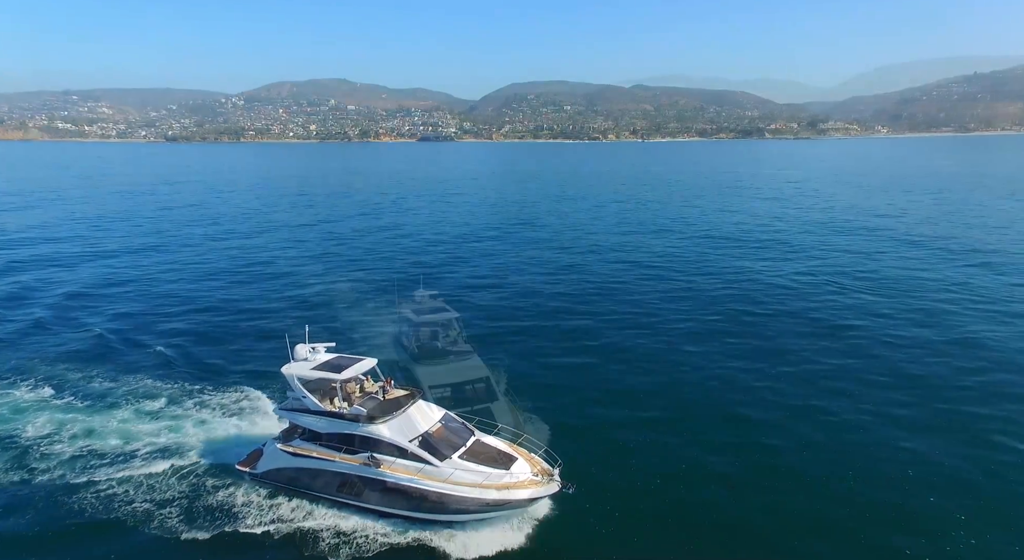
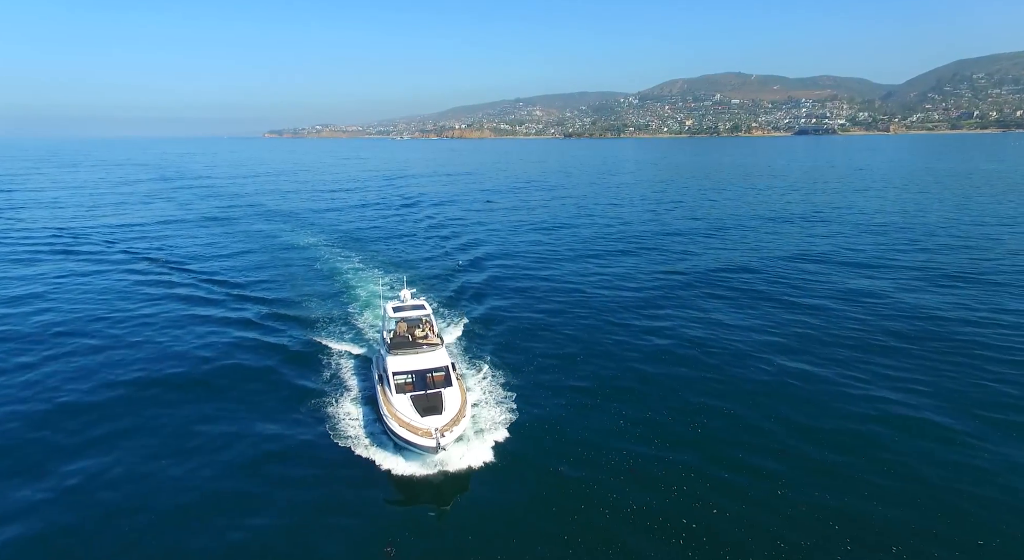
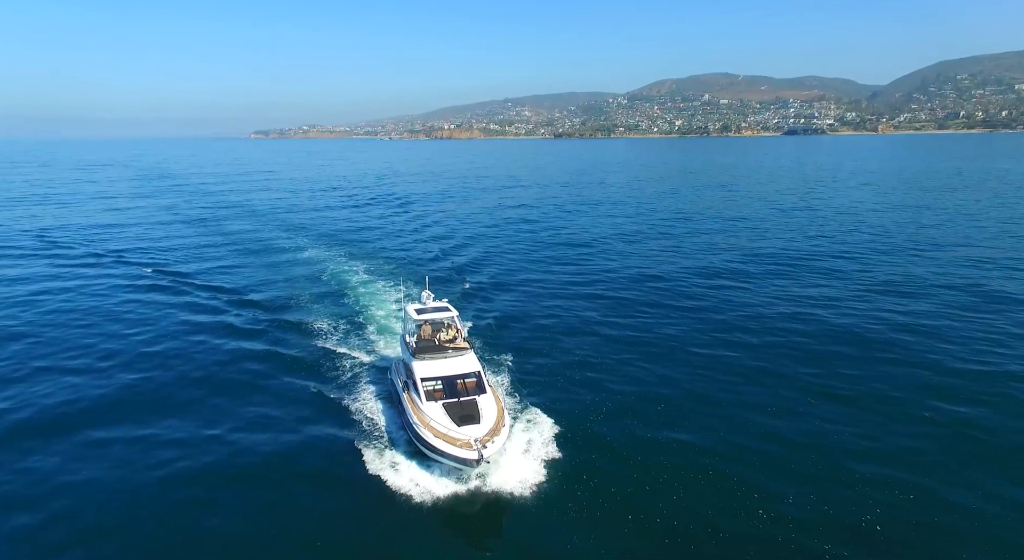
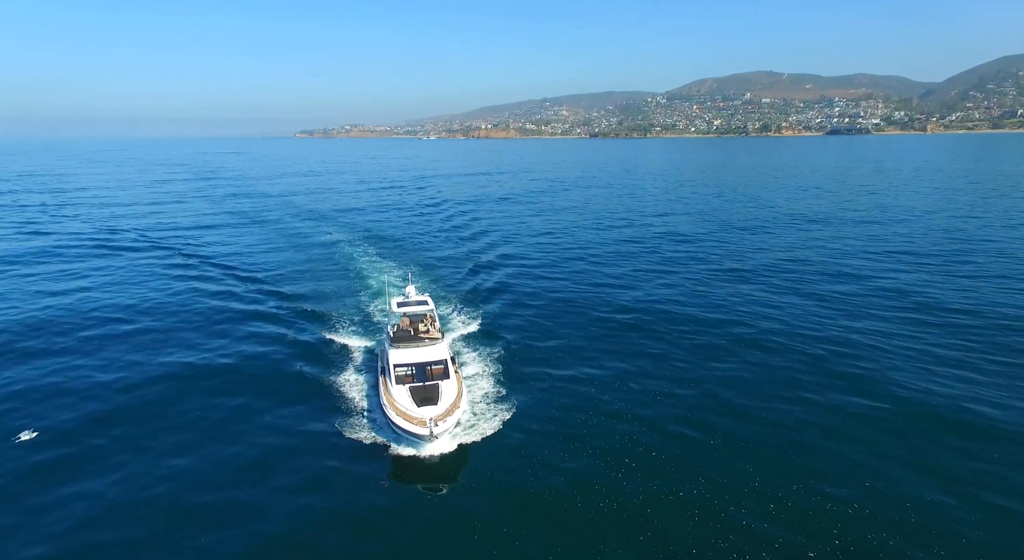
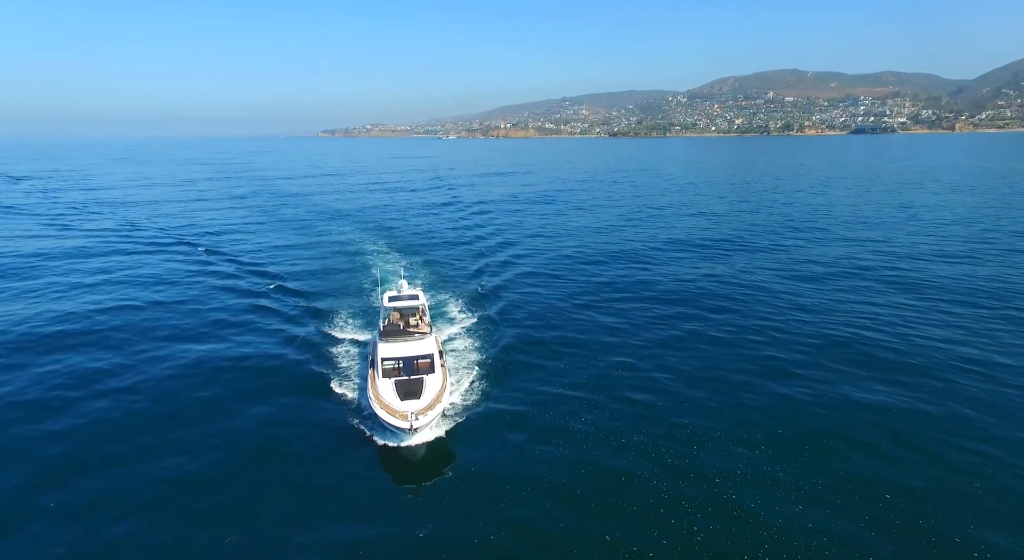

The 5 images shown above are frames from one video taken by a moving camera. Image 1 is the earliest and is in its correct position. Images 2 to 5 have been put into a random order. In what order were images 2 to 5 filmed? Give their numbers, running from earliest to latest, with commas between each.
3, 2, 4, 5
